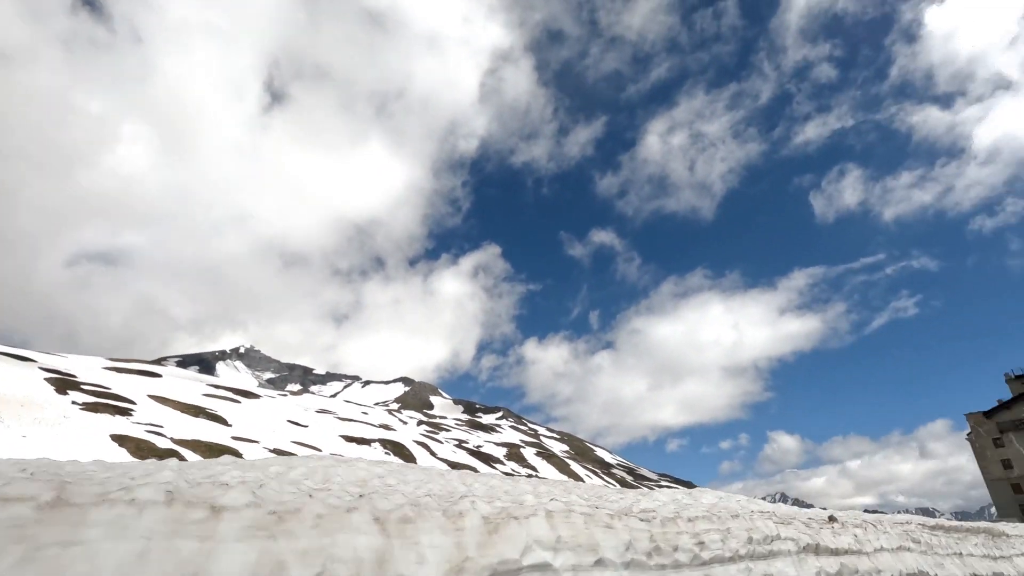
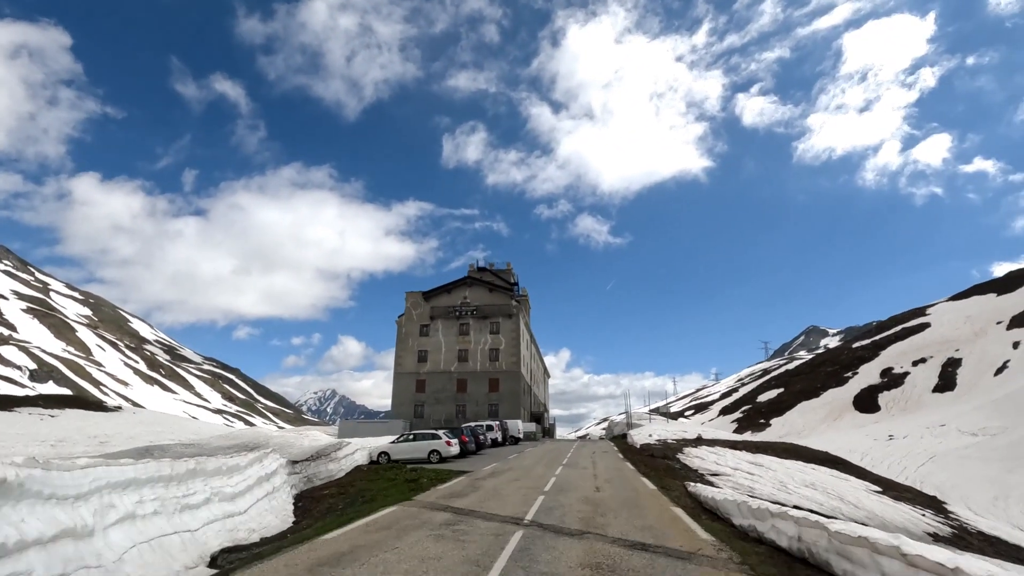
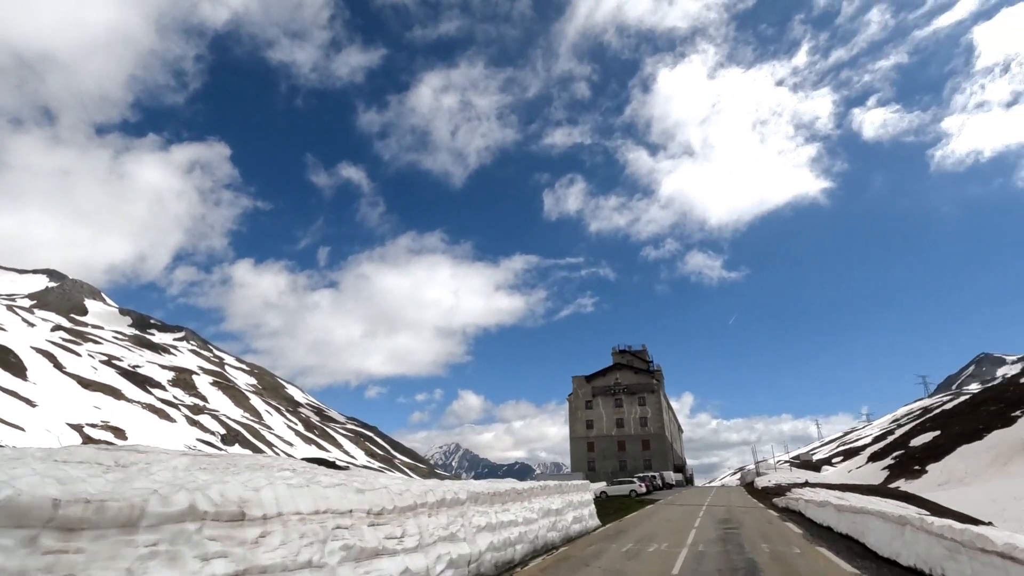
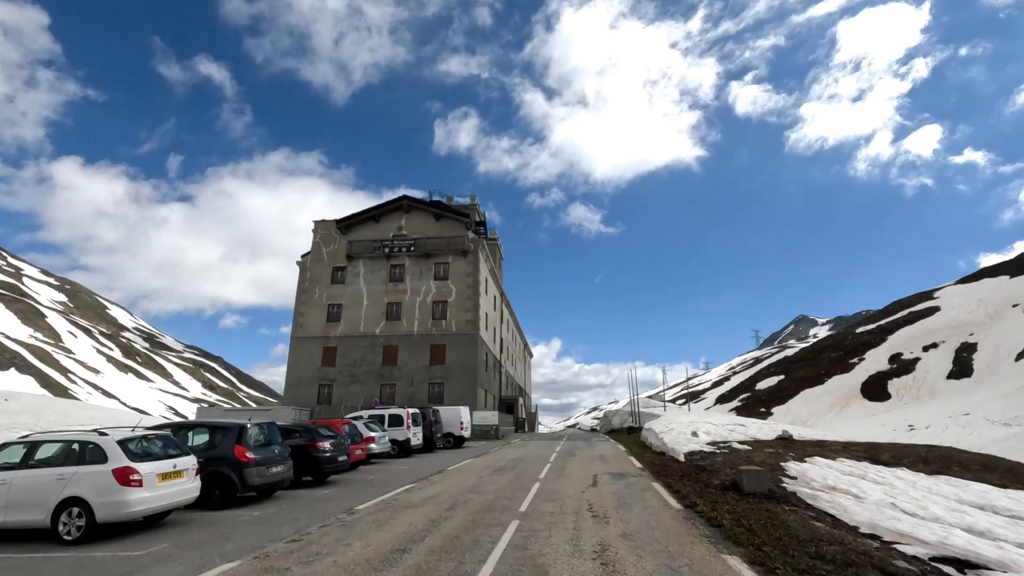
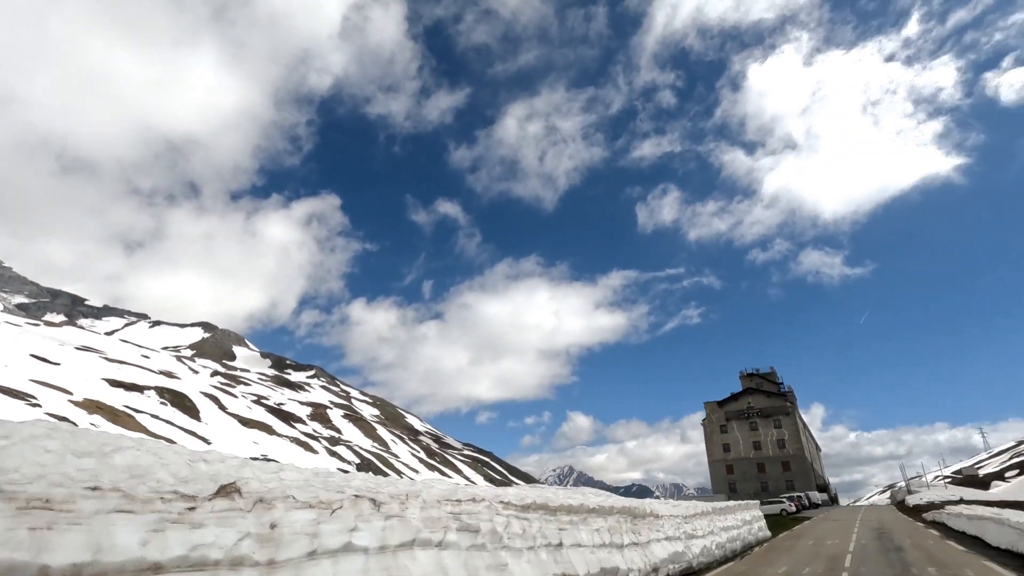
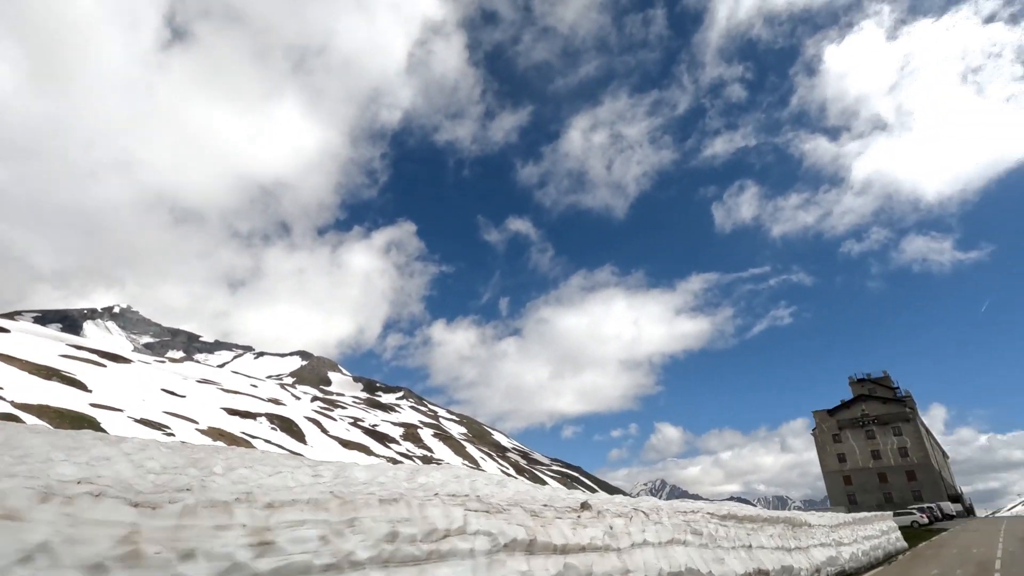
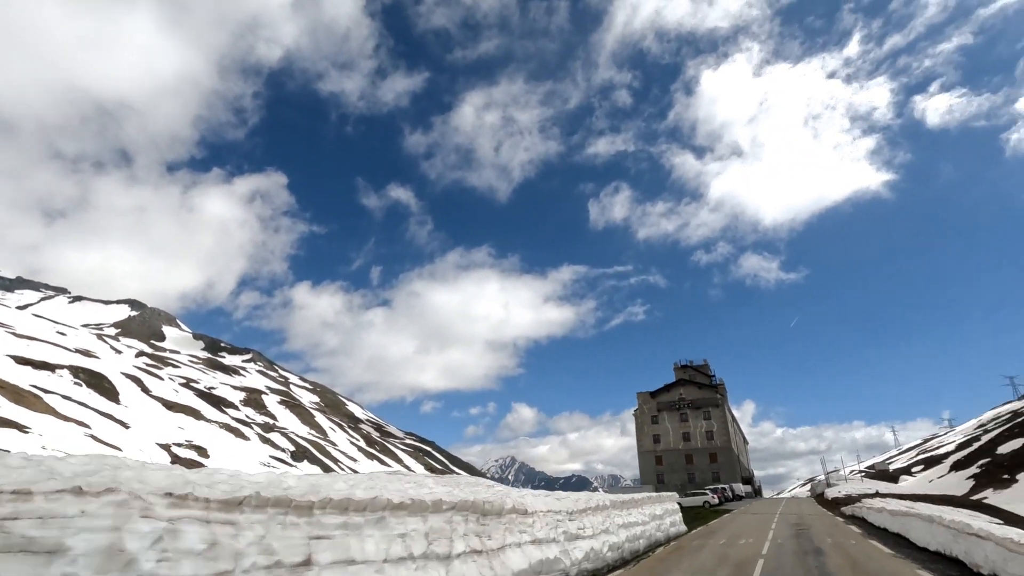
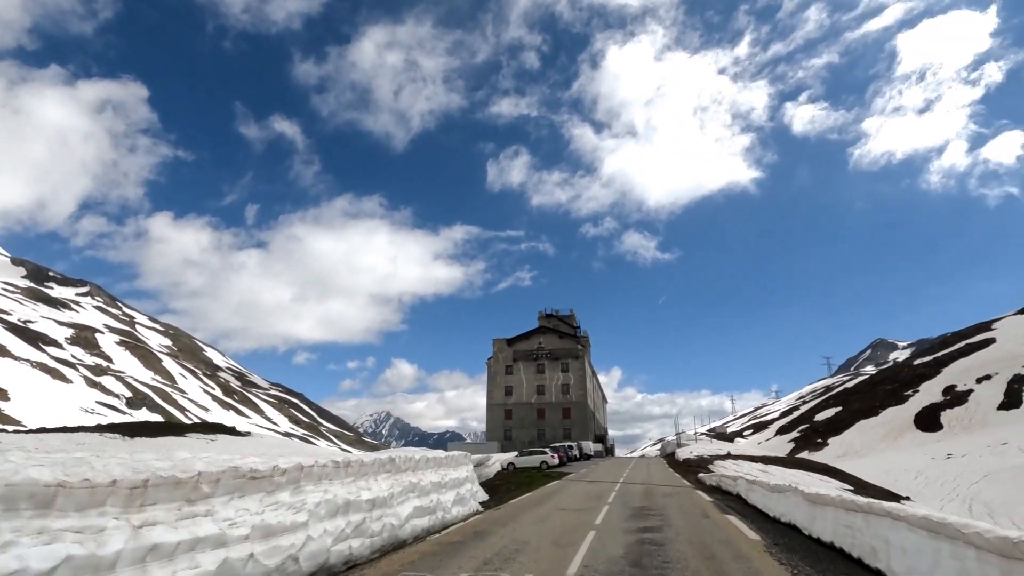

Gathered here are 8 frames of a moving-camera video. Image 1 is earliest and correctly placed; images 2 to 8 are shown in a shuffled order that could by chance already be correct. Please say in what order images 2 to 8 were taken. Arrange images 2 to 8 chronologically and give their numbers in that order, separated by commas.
6, 5, 7, 3, 8, 2, 4
